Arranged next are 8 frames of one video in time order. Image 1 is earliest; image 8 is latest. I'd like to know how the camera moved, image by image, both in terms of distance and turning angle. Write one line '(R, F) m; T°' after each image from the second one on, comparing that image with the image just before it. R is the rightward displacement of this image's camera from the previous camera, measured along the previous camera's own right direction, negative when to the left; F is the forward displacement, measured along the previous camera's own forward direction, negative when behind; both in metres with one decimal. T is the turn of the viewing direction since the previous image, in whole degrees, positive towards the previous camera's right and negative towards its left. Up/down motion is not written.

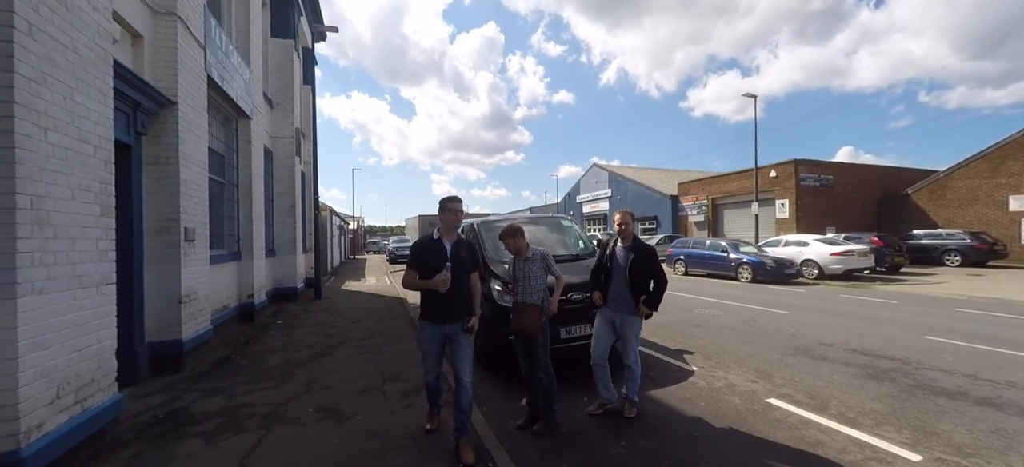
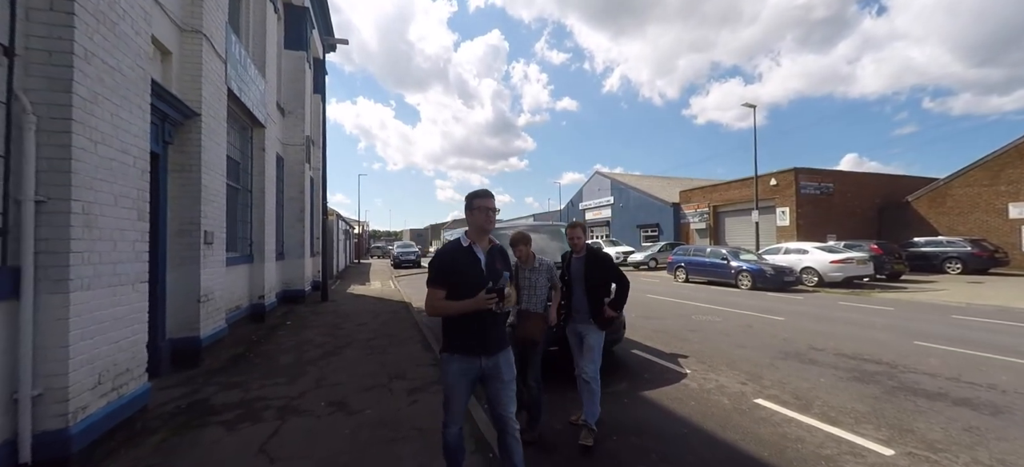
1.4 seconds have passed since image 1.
(0.0, -0.3) m; 0°
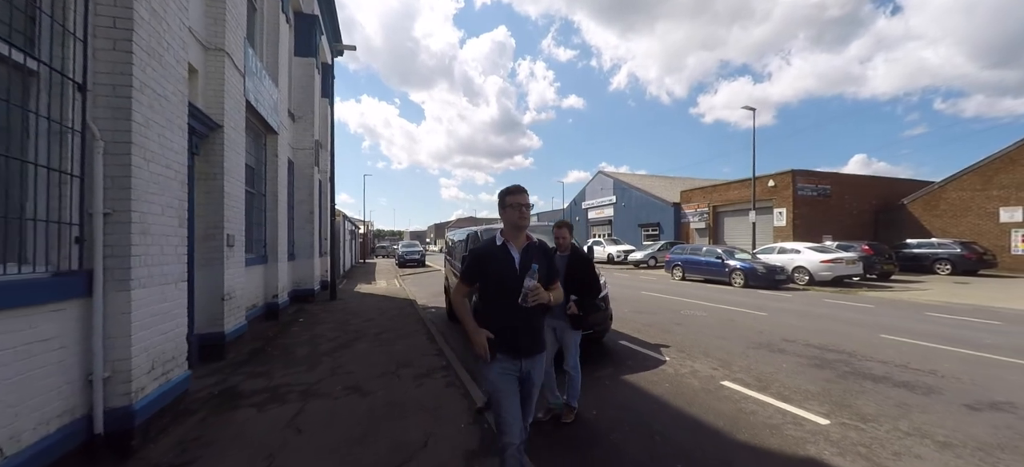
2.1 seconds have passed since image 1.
(+0.1, -0.6) m; -1°
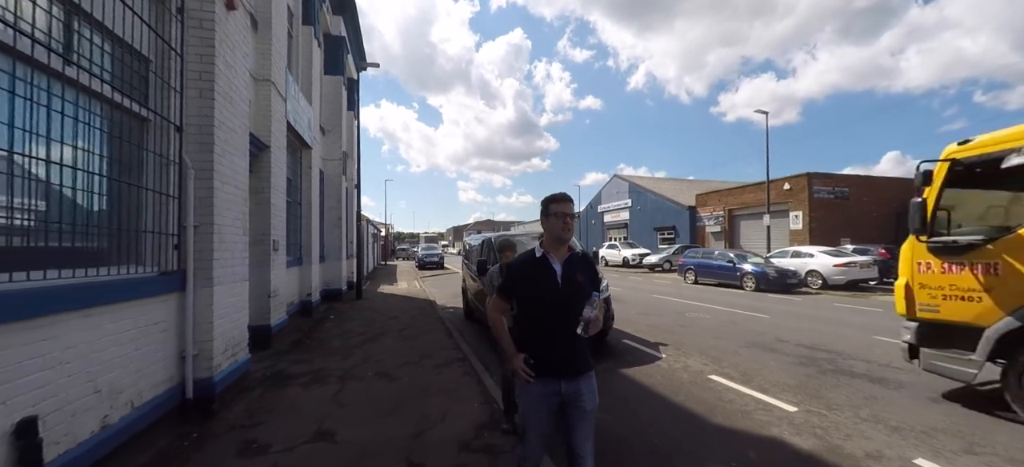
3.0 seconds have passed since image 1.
(+0.1, -0.7) m; -3°
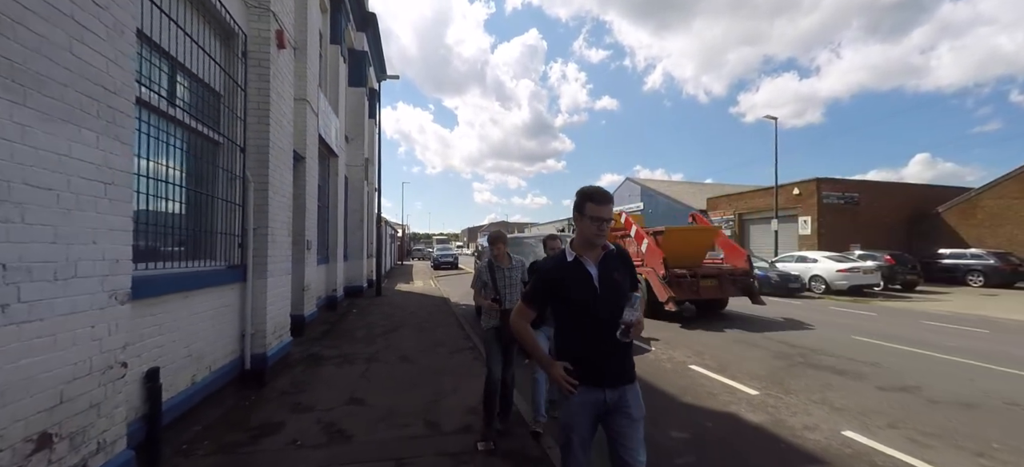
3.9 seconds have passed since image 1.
(+0.2, -0.8) m; -2°
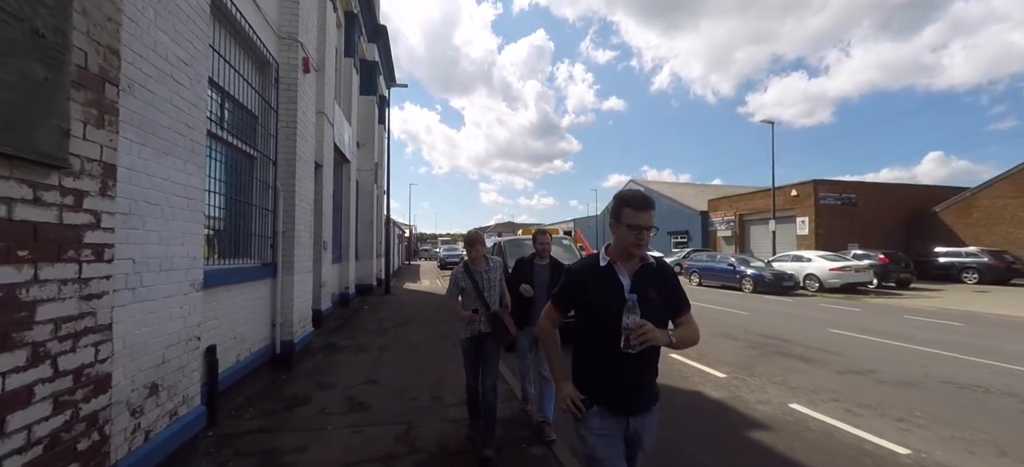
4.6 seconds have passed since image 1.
(+0.1, -0.7) m; -1°
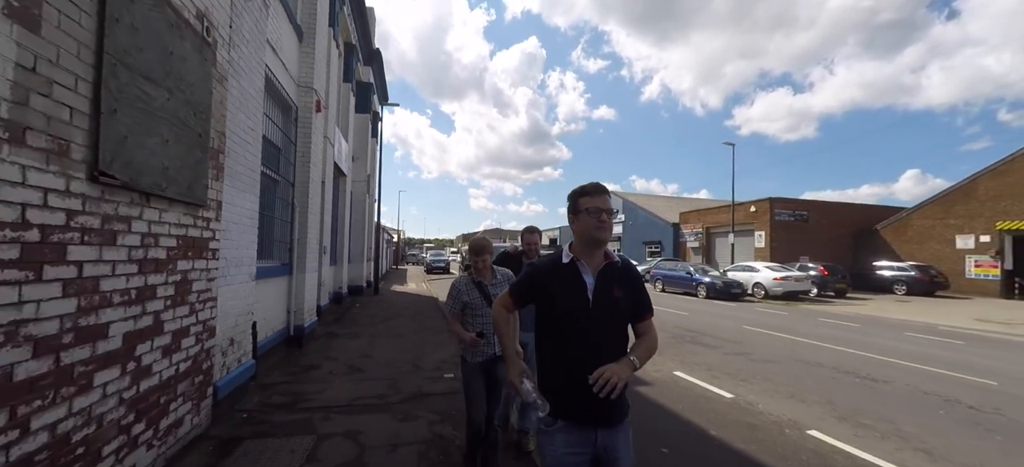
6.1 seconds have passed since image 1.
(+0.4, -1.7) m; +2°
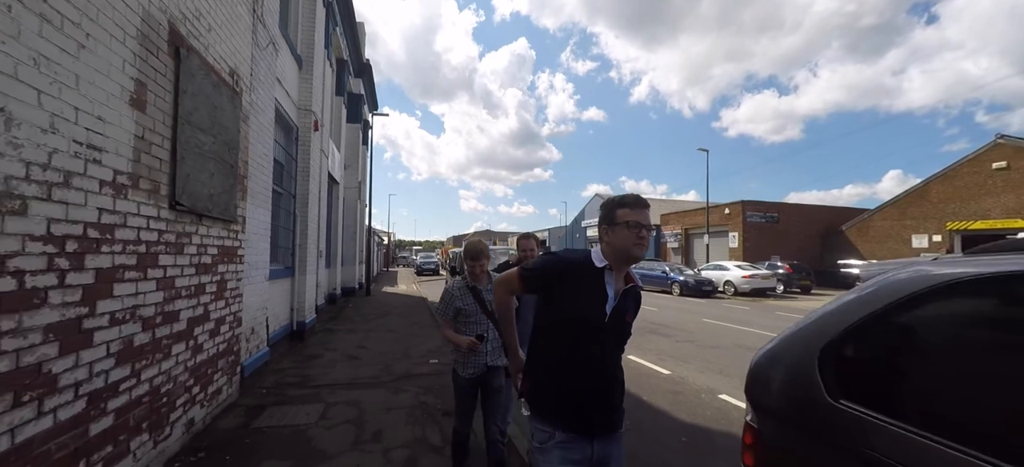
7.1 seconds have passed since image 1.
(+0.3, -1.0) m; +1°
